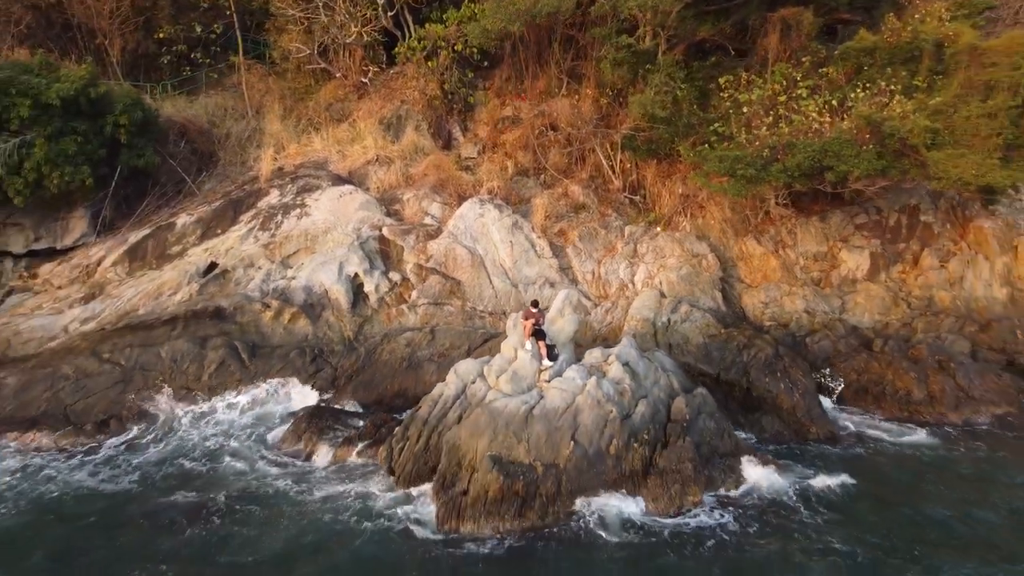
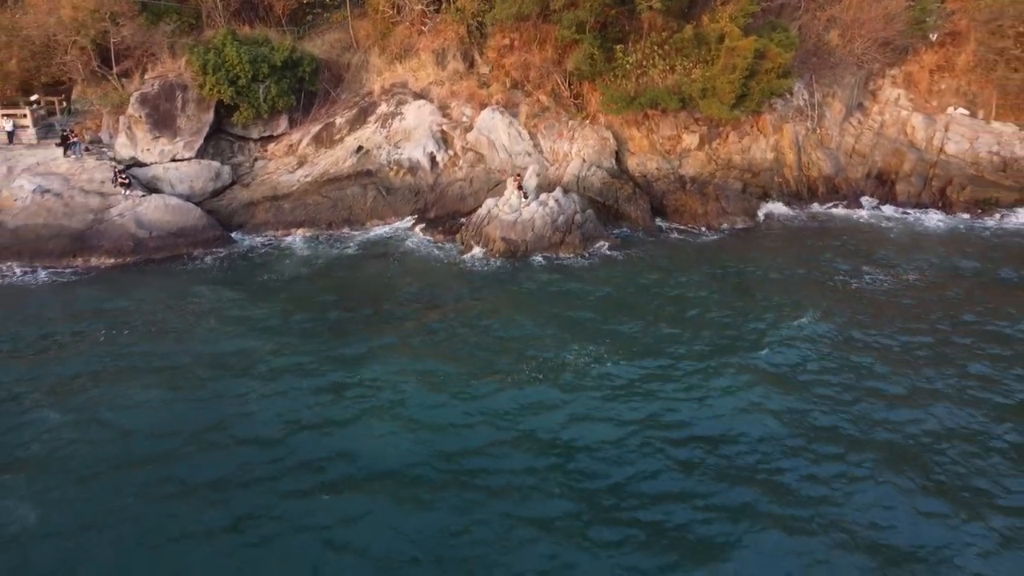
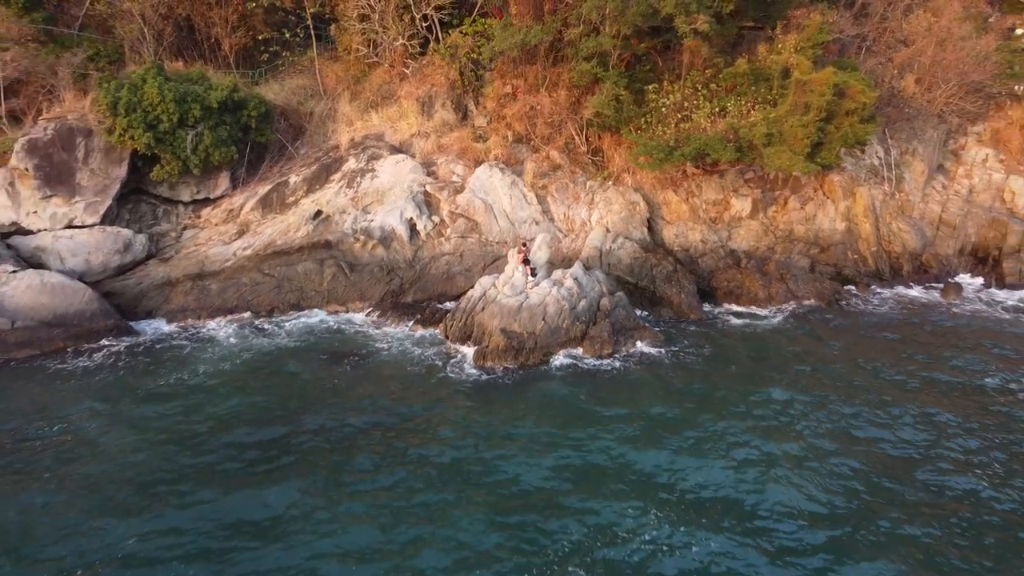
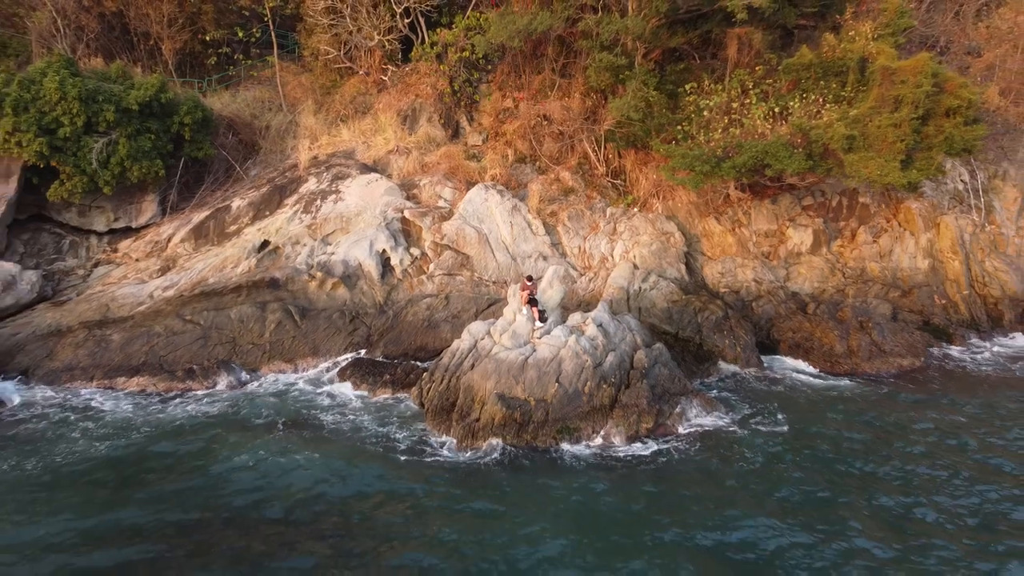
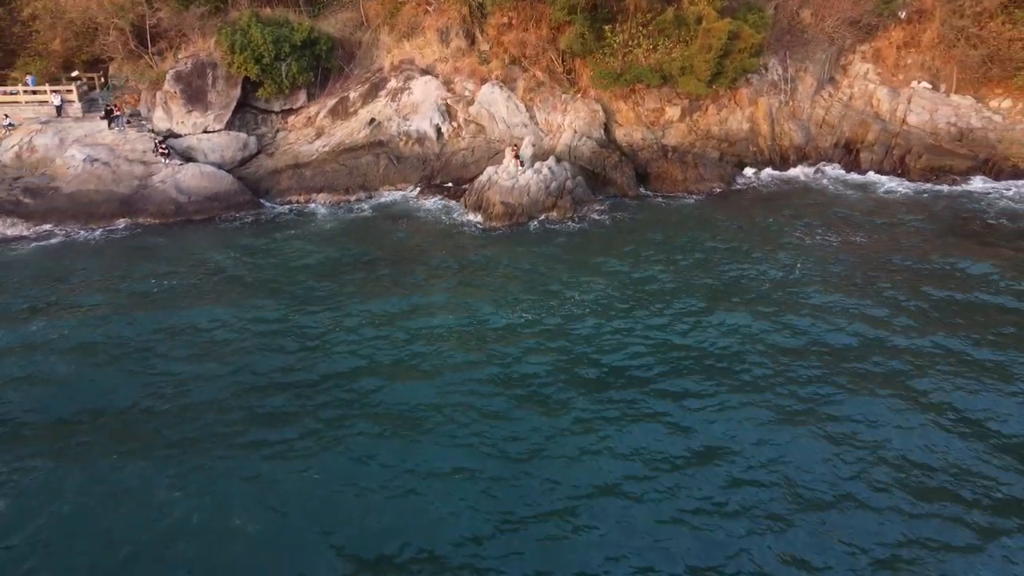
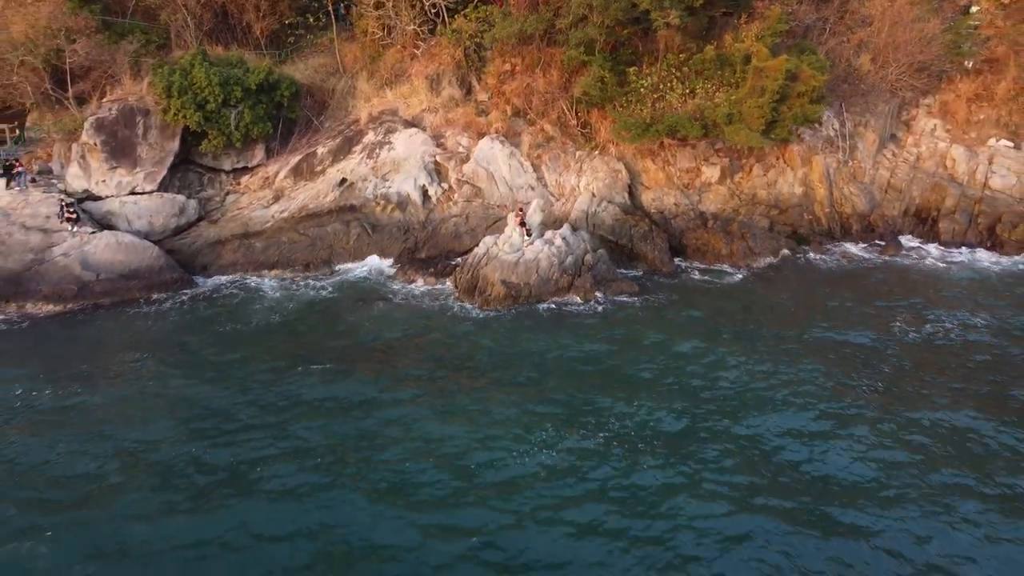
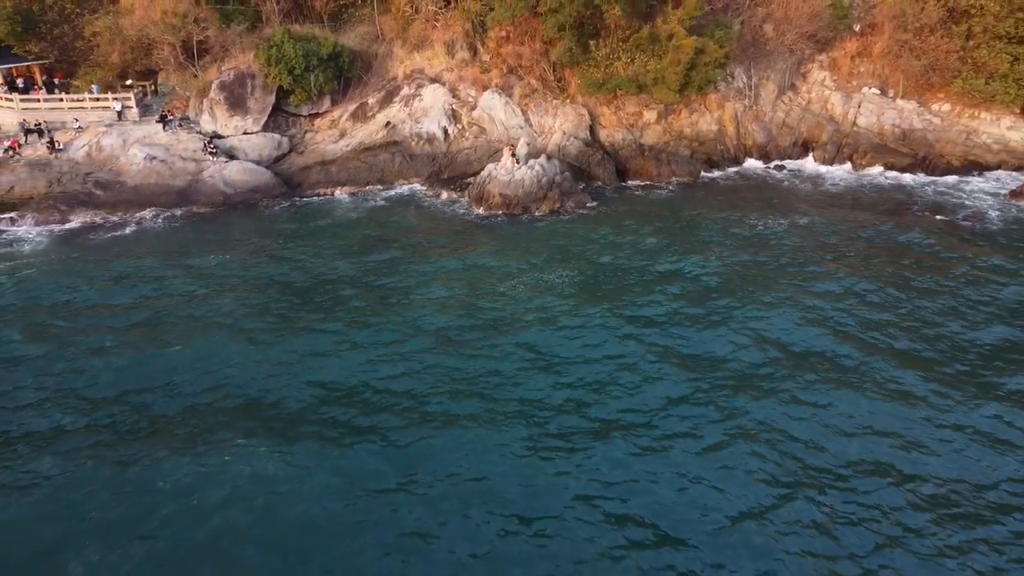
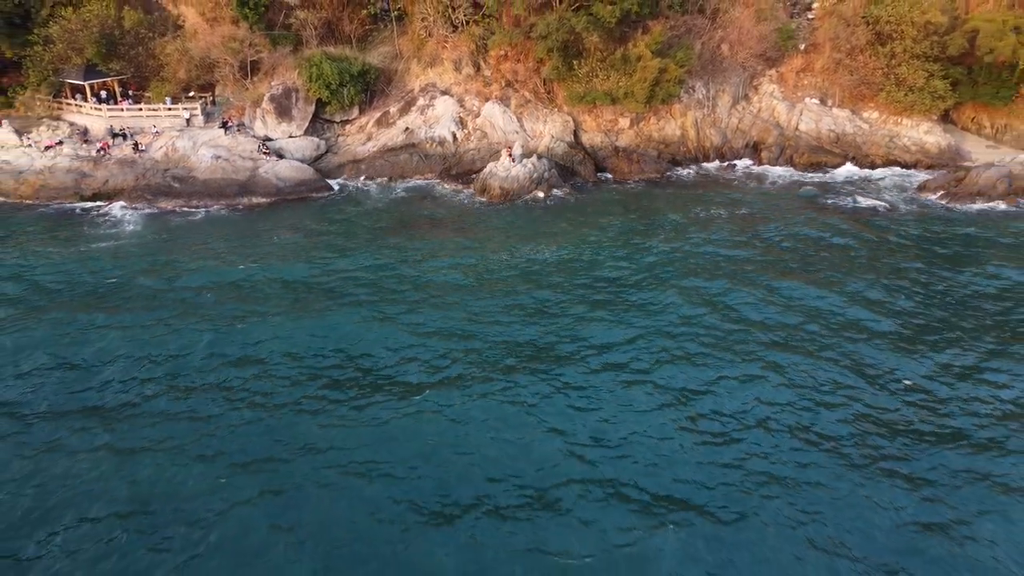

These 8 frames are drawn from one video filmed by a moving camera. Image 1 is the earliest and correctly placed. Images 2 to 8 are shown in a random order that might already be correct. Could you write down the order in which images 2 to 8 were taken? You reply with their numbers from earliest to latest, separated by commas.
4, 3, 6, 2, 5, 7, 8
